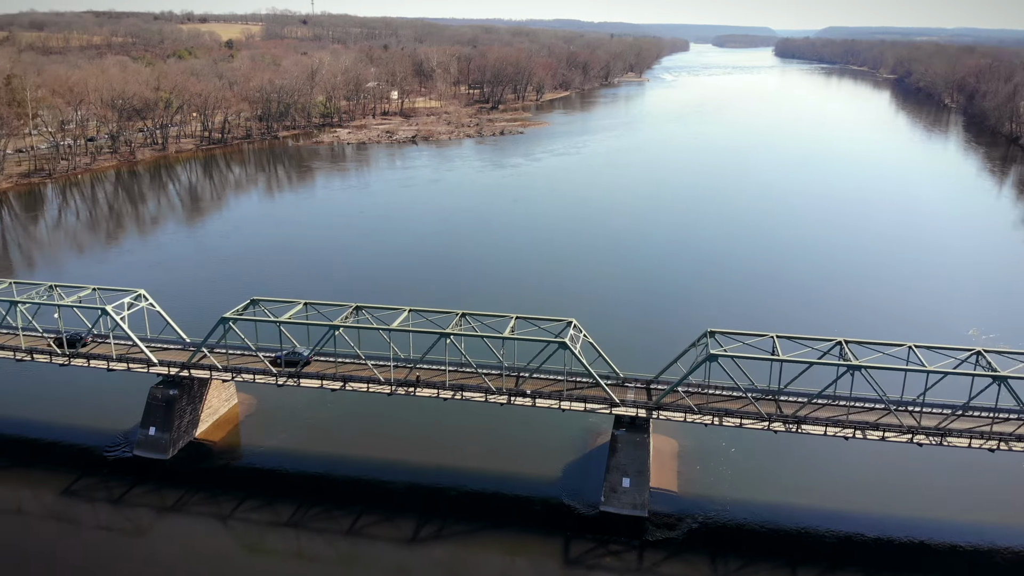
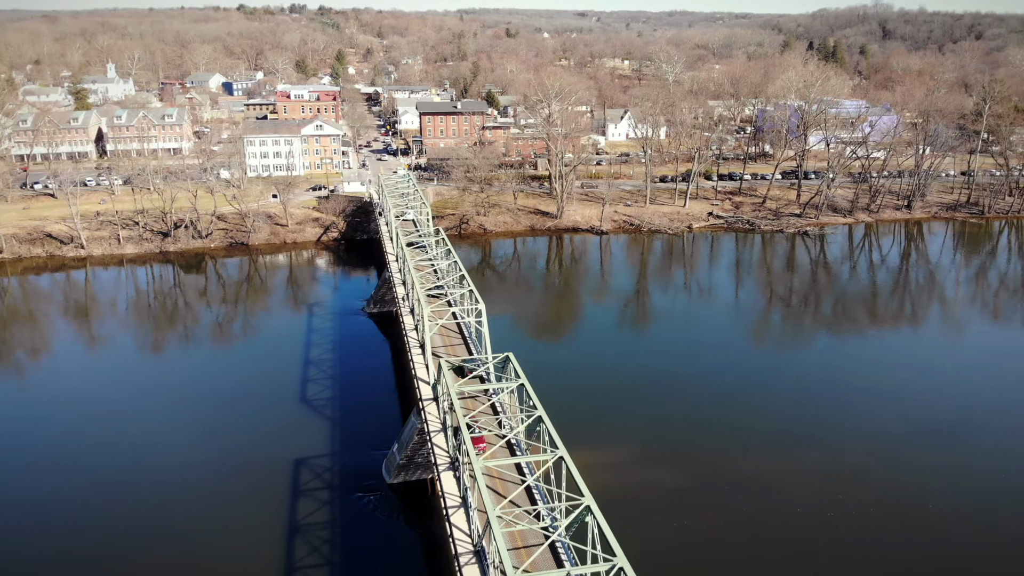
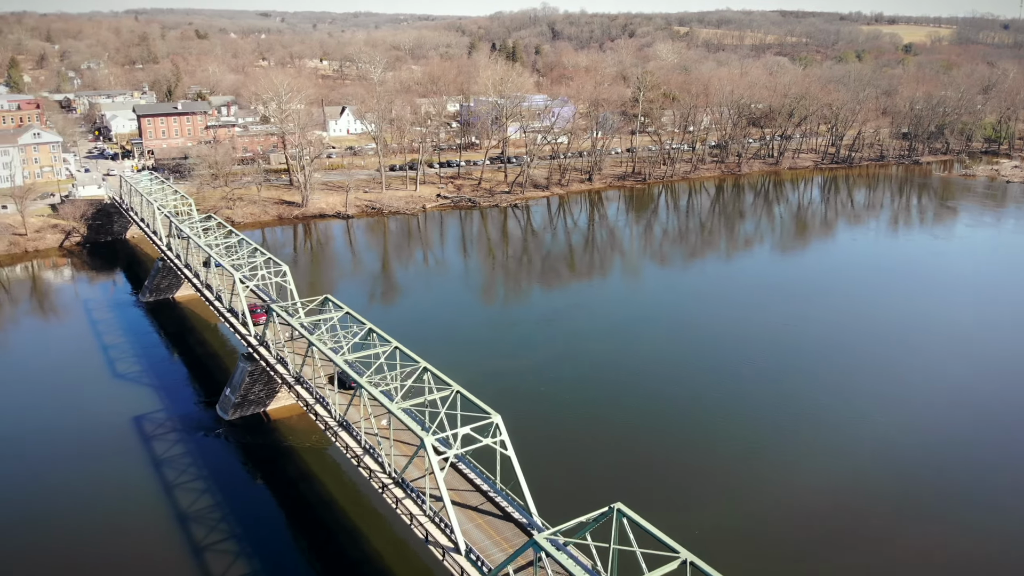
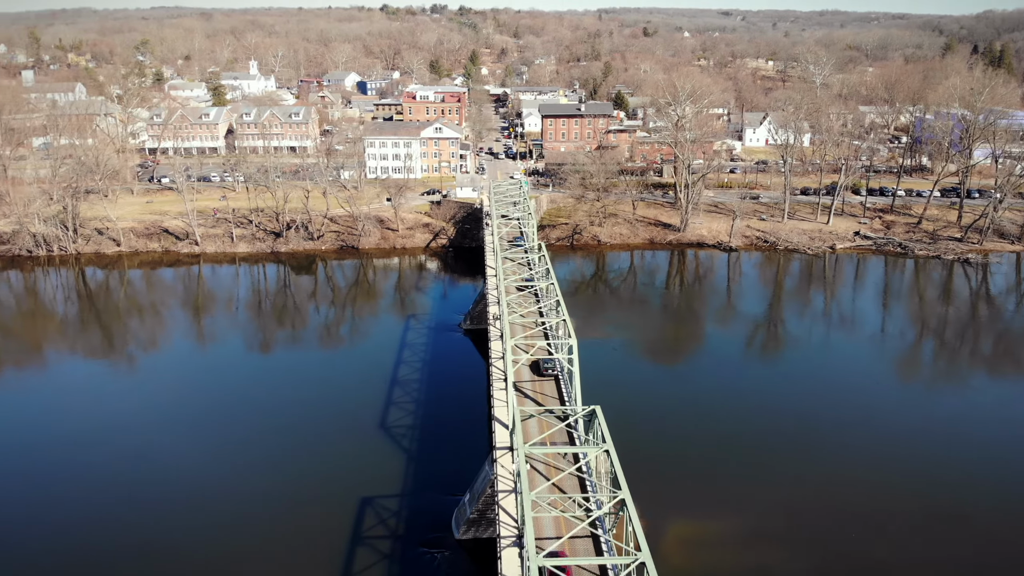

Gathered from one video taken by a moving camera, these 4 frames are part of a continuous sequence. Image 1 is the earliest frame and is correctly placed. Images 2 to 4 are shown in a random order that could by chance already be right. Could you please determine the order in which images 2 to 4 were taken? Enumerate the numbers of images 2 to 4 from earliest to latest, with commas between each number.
3, 2, 4
